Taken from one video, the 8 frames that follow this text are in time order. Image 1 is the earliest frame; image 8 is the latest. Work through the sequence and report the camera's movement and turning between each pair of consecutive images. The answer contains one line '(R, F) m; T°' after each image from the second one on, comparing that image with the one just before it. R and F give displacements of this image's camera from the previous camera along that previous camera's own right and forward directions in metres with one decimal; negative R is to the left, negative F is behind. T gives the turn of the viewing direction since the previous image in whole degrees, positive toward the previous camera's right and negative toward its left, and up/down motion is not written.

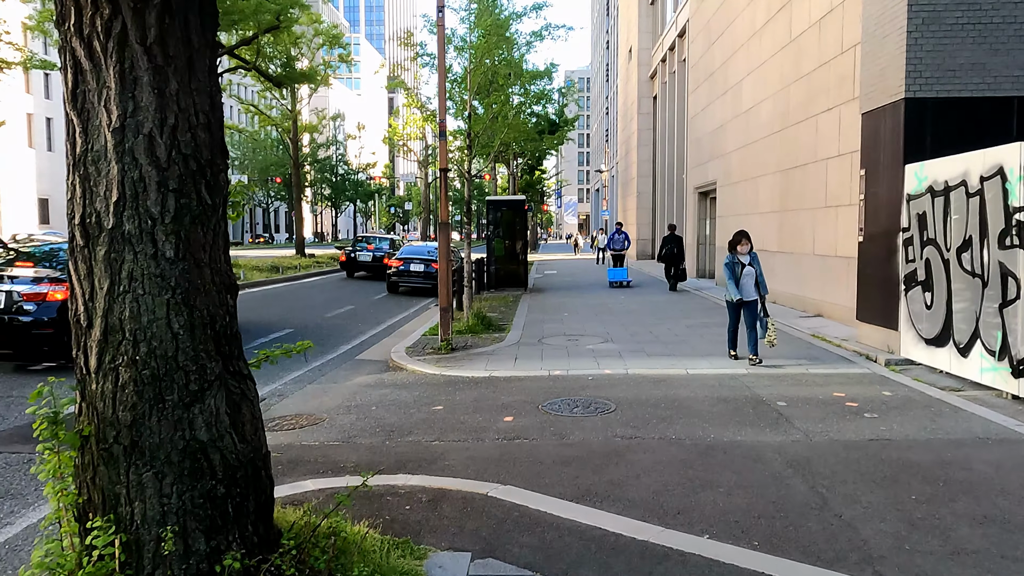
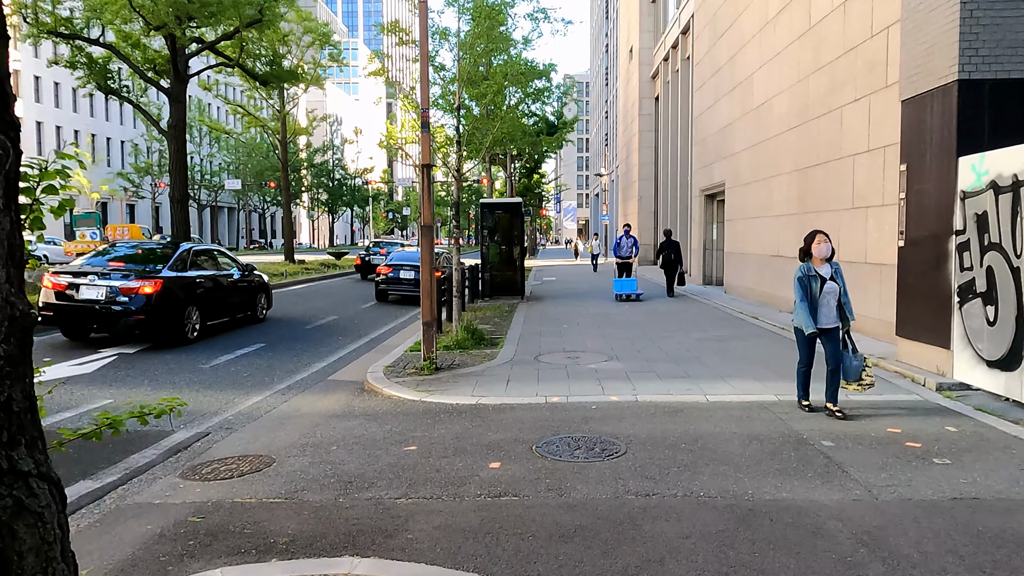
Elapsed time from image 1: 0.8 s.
(+0.1, +1.1) m; 0°
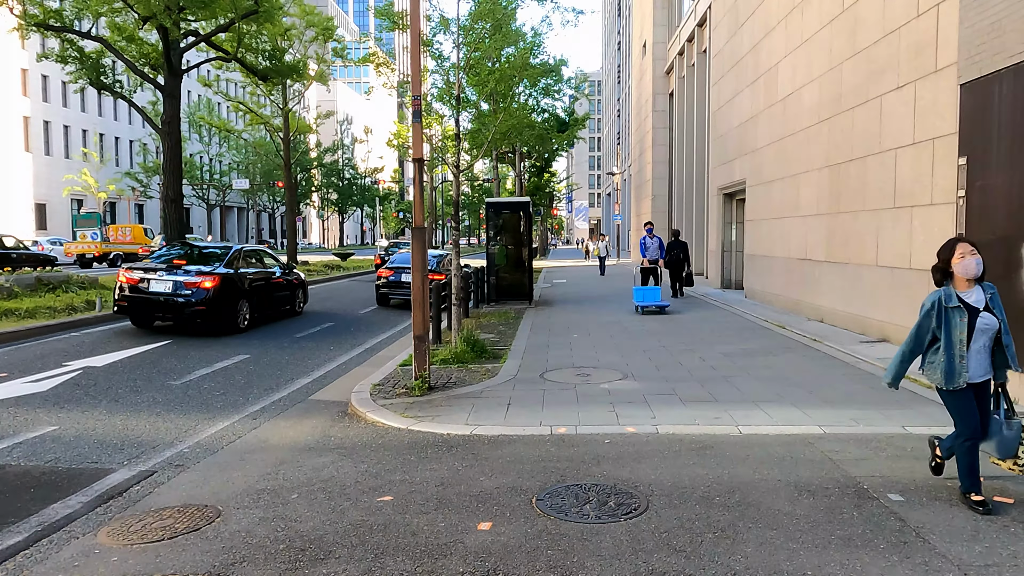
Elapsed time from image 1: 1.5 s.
(+0.1, +1.0) m; -1°
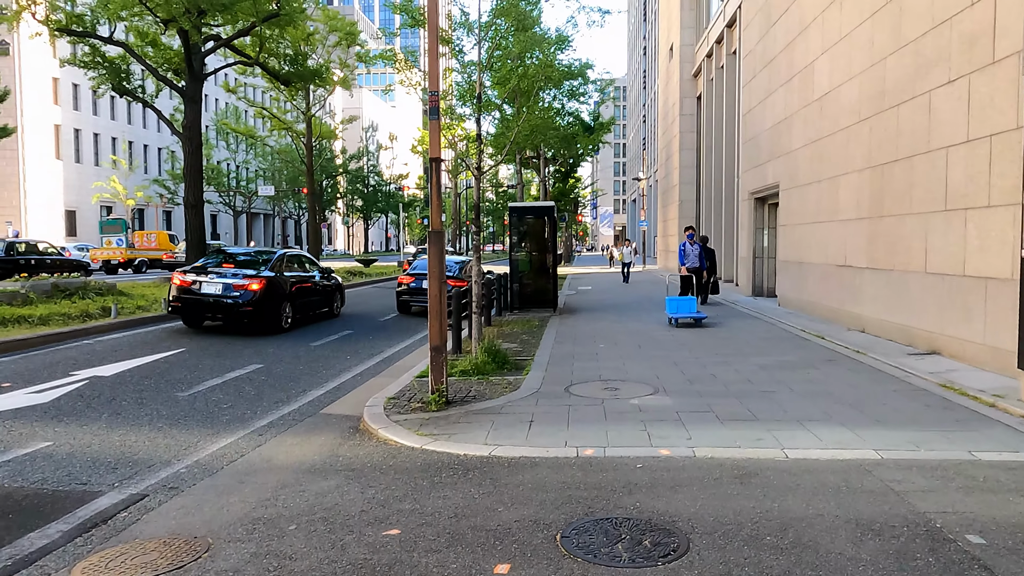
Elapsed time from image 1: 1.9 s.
(0.0, +0.5) m; -2°
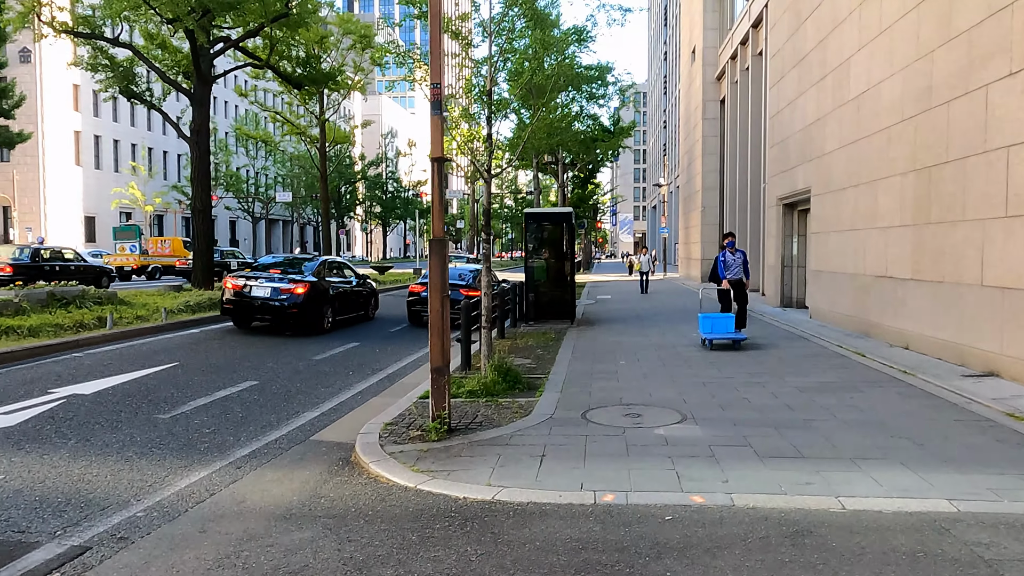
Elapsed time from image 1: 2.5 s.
(+0.1, +0.8) m; -1°
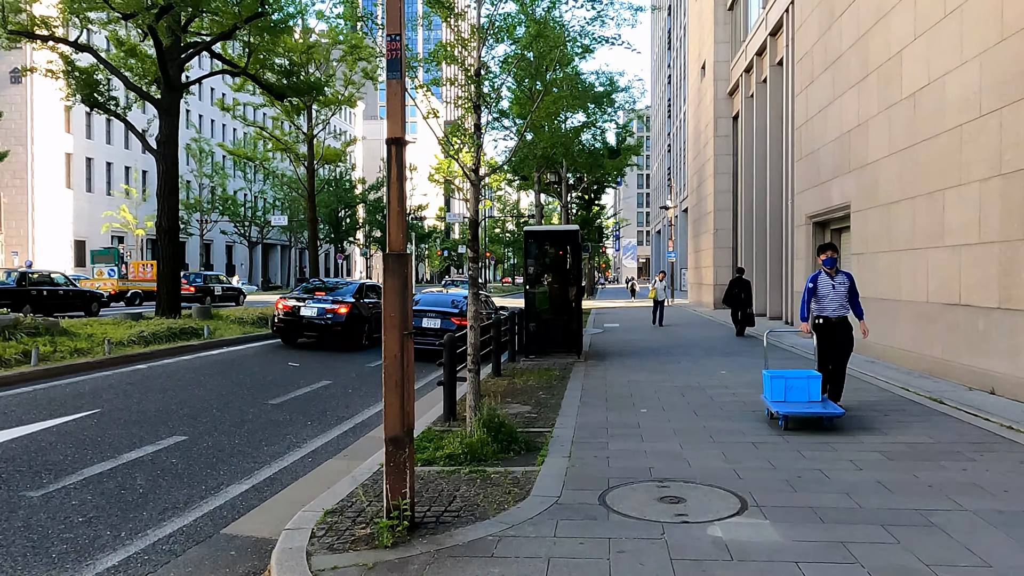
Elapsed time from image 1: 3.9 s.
(+0.1, +1.9) m; 0°
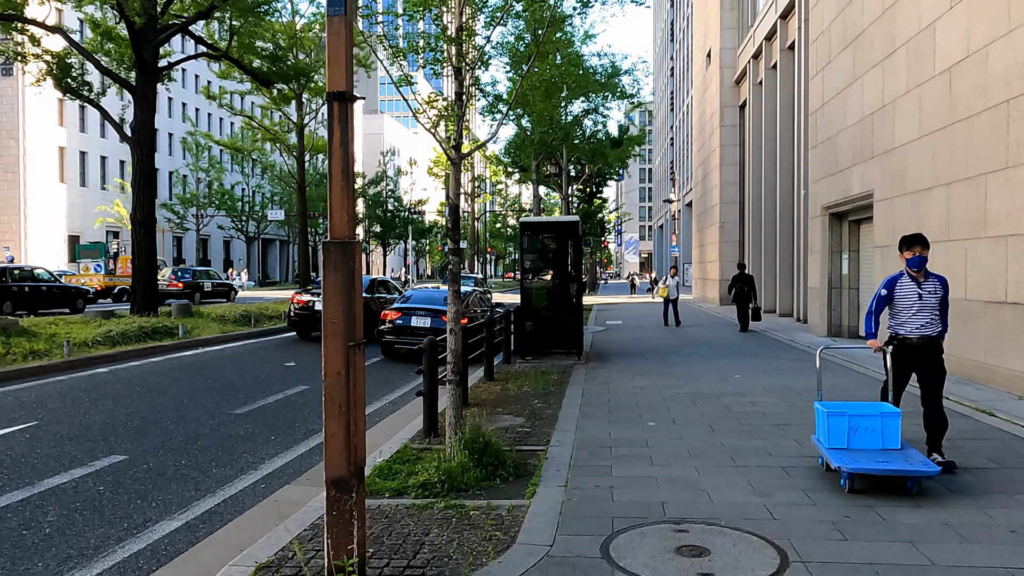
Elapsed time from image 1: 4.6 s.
(+0.1, +1.0) m; 0°
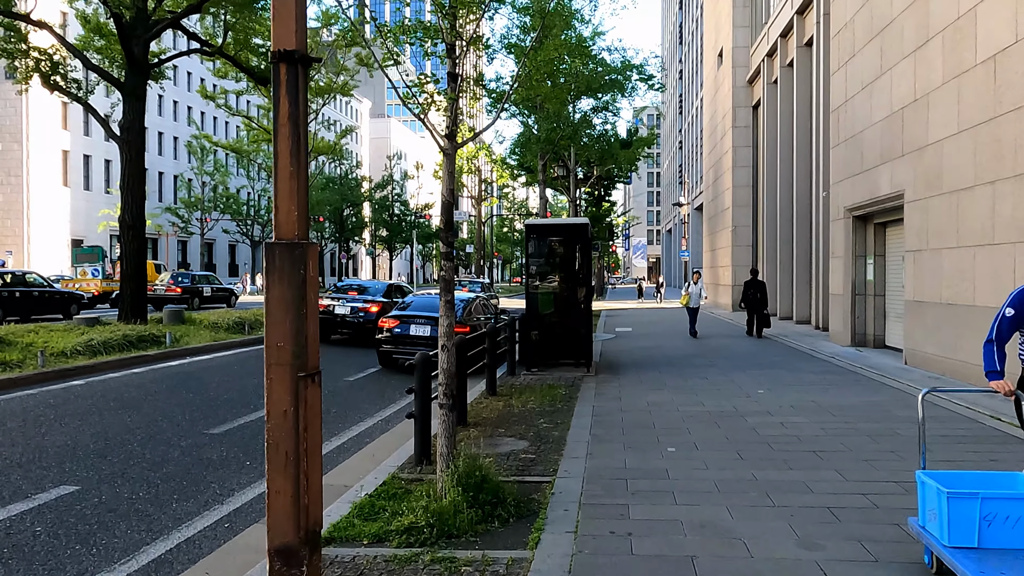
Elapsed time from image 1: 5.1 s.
(0.0, +0.8) m; -1°
